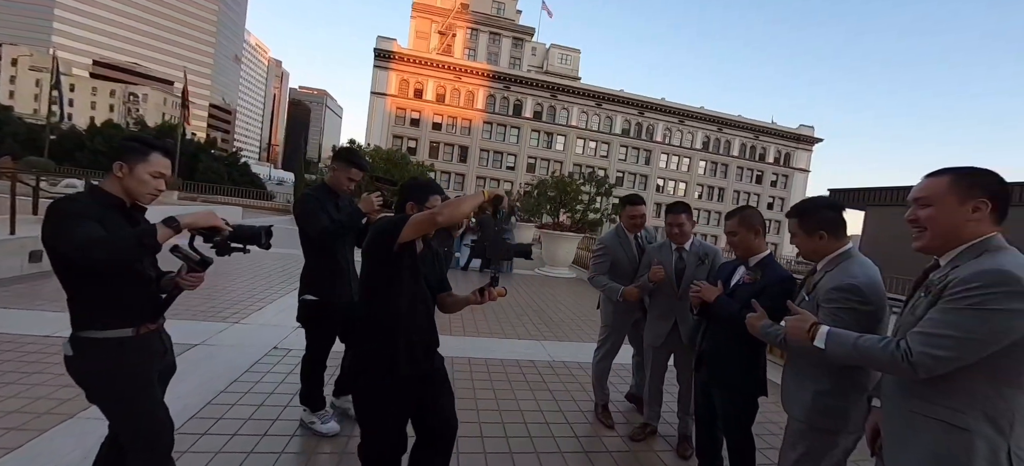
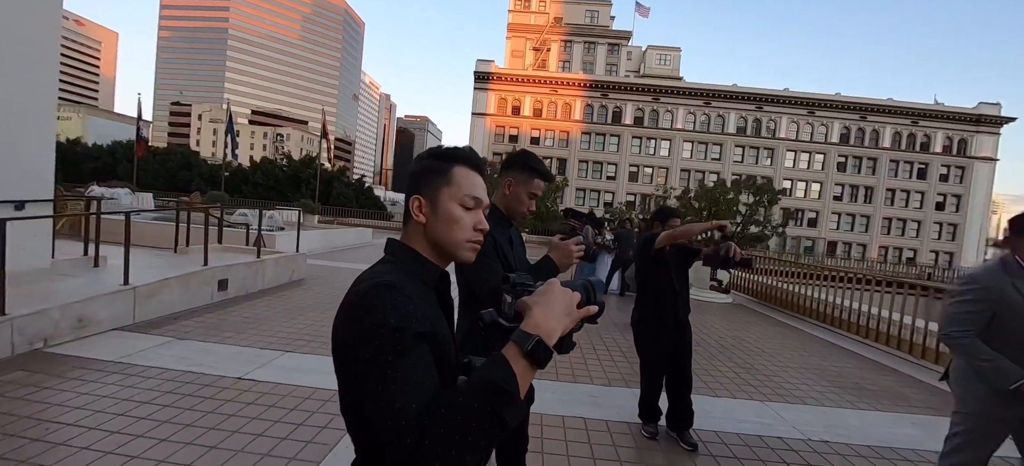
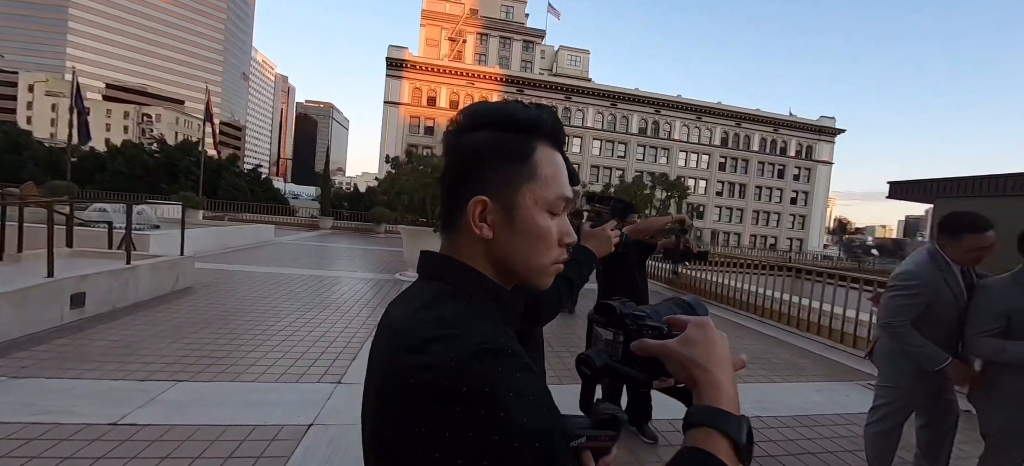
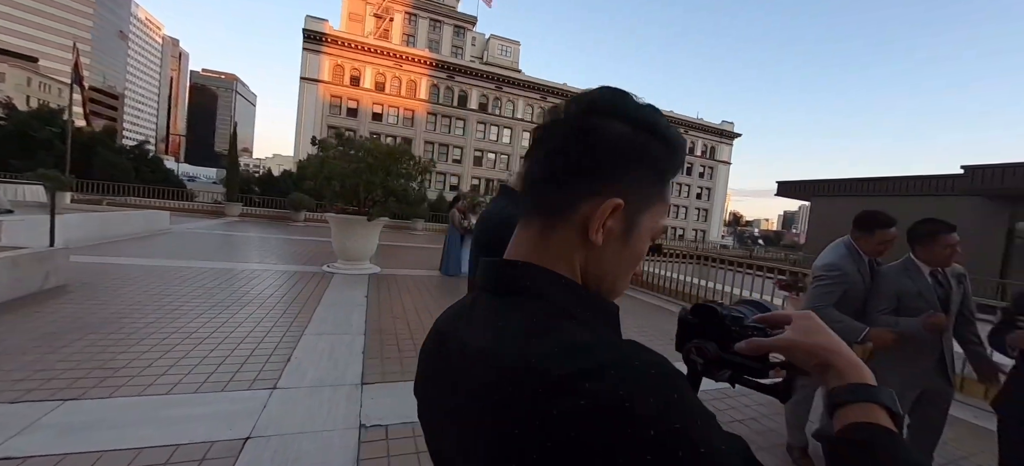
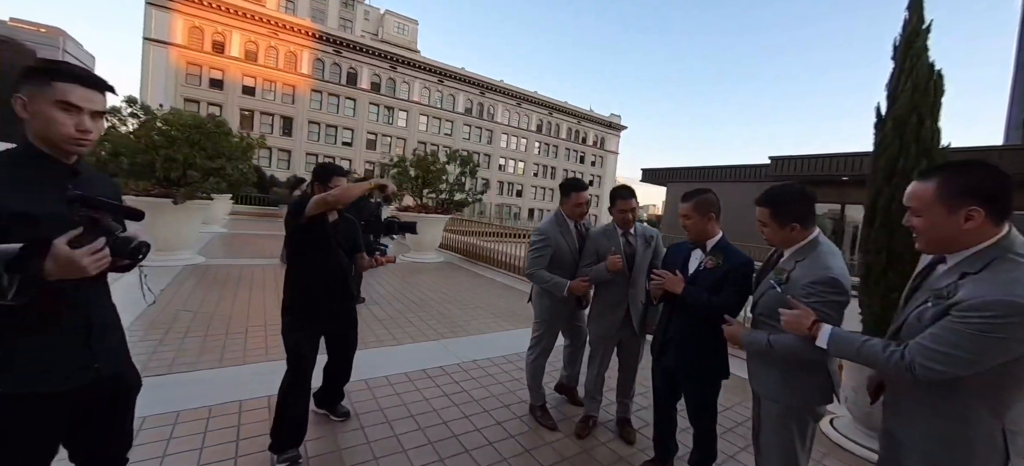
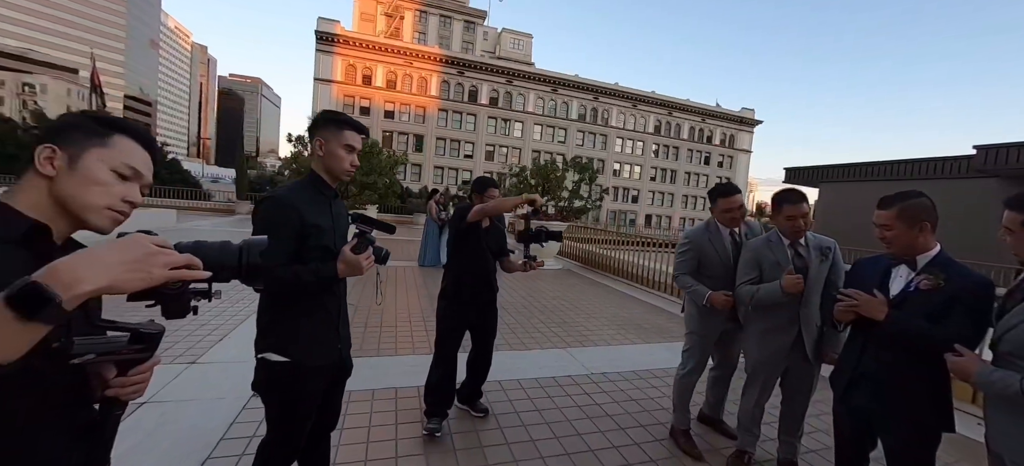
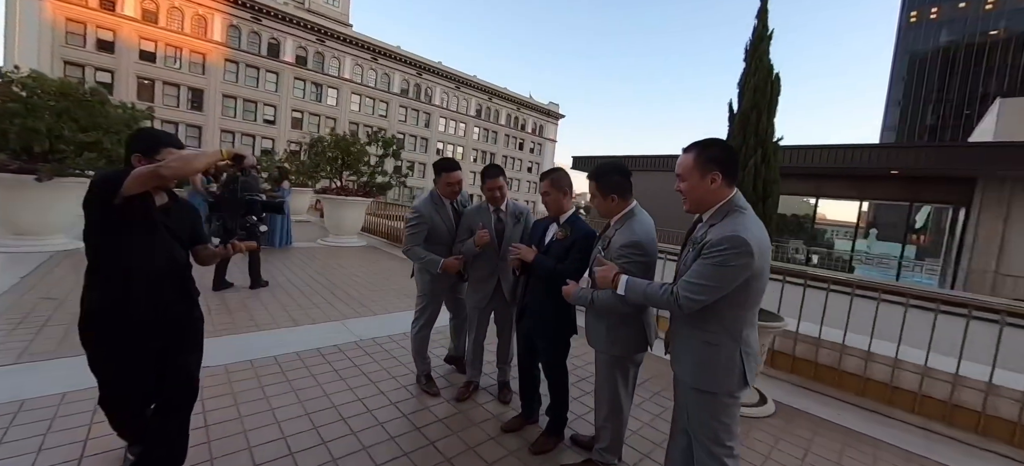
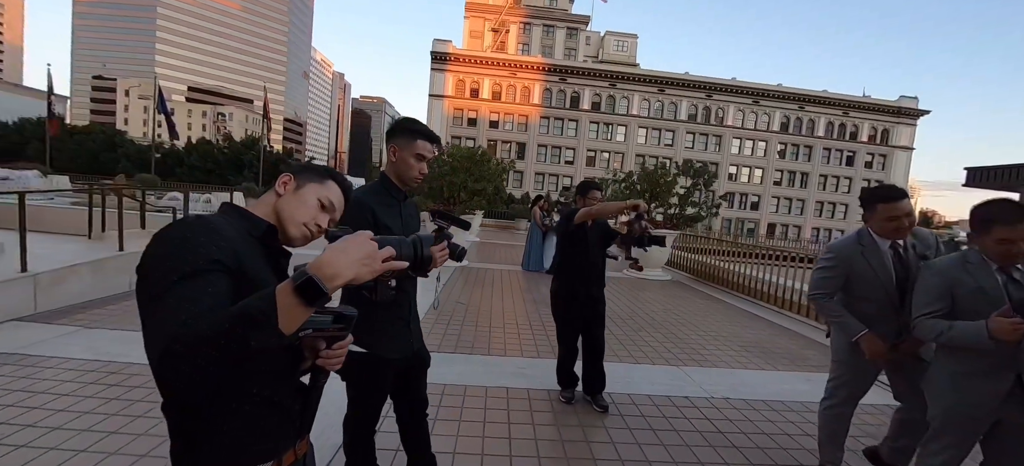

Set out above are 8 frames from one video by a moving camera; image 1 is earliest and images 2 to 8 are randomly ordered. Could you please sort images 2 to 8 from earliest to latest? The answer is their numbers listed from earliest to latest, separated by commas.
7, 5, 6, 8, 2, 3, 4
